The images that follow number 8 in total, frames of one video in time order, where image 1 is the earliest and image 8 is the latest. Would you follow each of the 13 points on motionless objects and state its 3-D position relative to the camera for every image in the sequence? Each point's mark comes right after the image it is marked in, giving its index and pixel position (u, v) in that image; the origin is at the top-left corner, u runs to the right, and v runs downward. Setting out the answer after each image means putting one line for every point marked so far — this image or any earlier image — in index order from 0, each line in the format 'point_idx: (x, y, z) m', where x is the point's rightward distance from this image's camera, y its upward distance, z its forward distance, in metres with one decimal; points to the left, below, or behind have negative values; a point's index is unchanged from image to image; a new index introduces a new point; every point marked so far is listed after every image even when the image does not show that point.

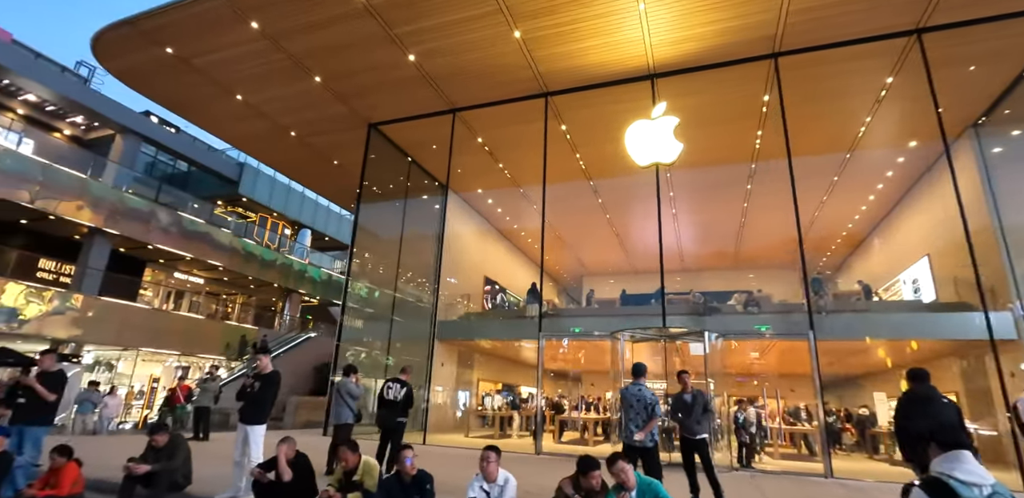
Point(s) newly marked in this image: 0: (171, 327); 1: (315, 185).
0: (-11.3, -2.7, +17.0) m
1: (-6.2, +2.1, +16.0) m
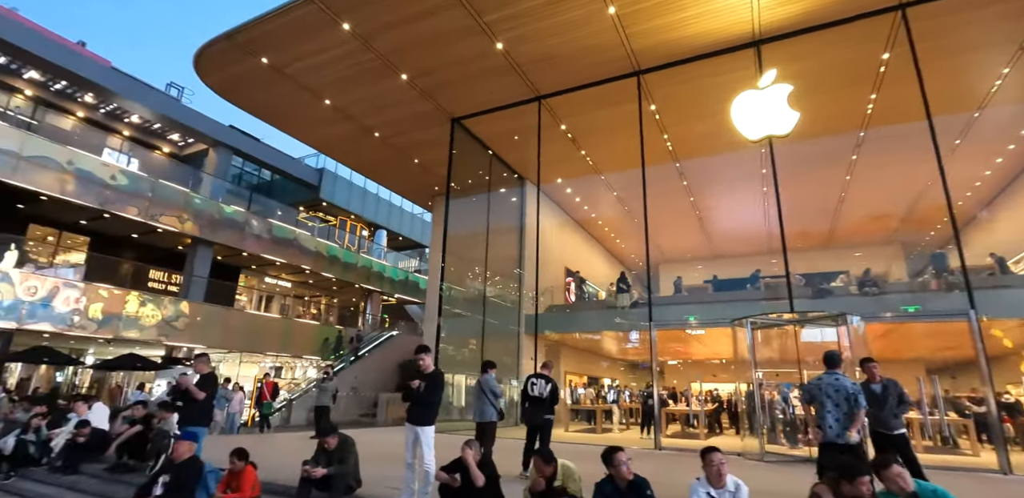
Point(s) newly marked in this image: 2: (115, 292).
0: (-8.5, -2.9, +17.7) m
1: (-3.7, +2.1, +16.1) m
2: (-10.9, -1.2, +13.8) m
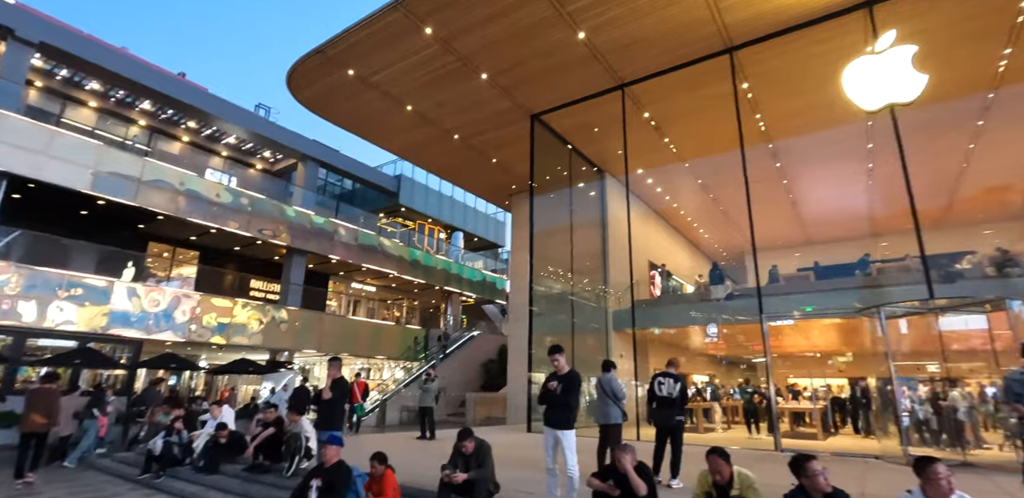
0: (-5.5, -3.1, +18.3) m
1: (-1.2, +2.1, +16.2) m
2: (-8.5, -1.5, +14.8) m
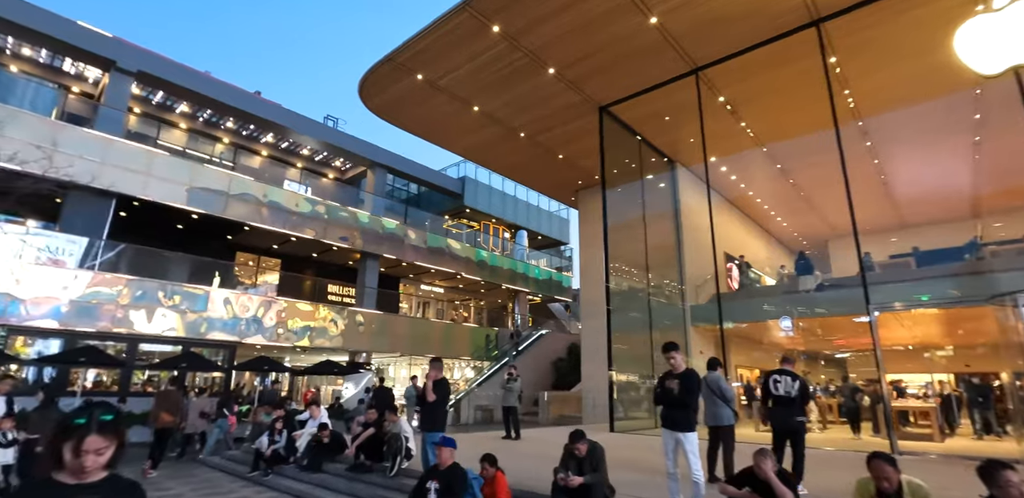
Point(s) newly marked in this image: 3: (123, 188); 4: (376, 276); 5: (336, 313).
0: (-2.9, -3.2, +18.7) m
1: (+0.9, +2.1, +16.1) m
2: (-6.4, -1.7, +15.5) m
3: (-9.6, +1.5, +12.3) m
4: (-4.9, -1.0, +17.8) m
5: (-5.7, -2.1, +16.1) m
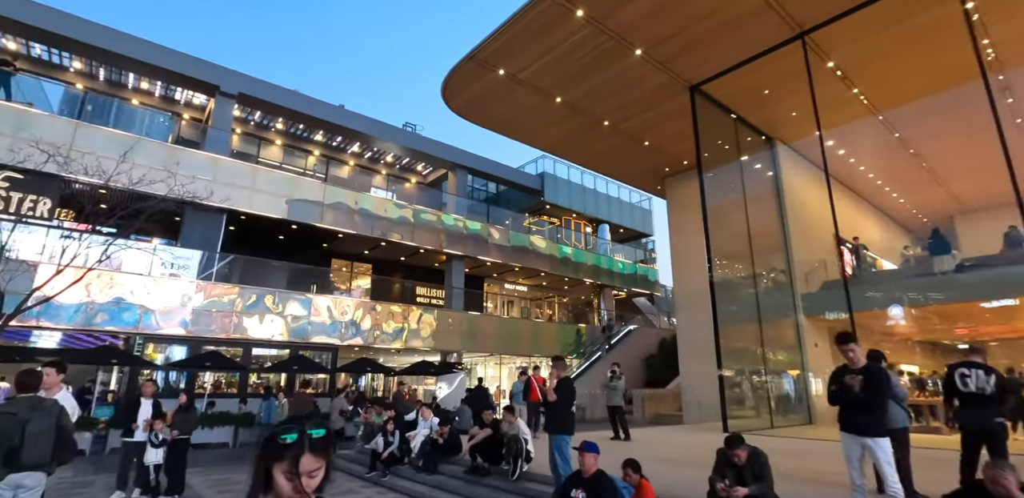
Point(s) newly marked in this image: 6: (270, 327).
0: (+0.3, -3.1, +18.6) m
1: (+3.5, +2.4, +15.4) m
2: (-3.6, -1.9, +15.9) m
3: (-7.4, +1.2, +13.2) m
4: (-1.8, -1.0, +18.0) m
5: (-2.8, -2.1, +16.4) m
6: (-6.6, -2.1, +13.5) m
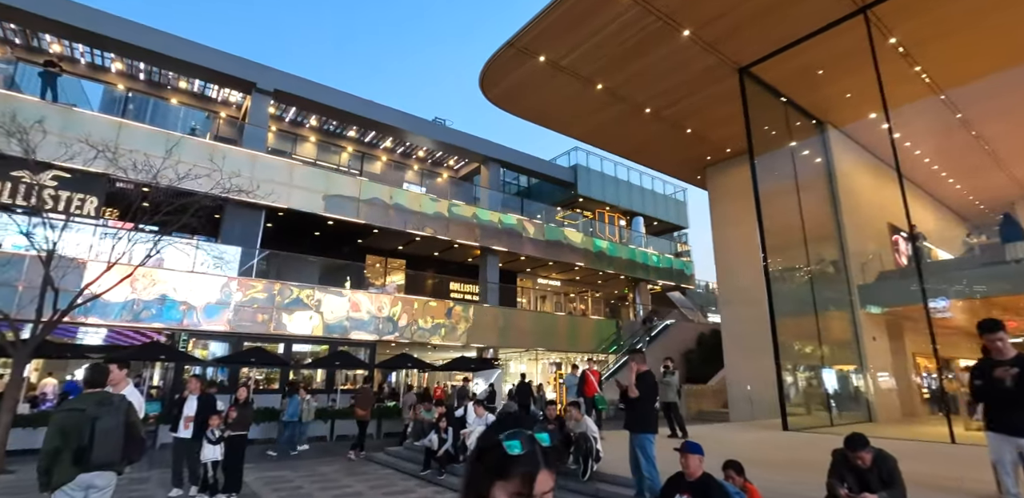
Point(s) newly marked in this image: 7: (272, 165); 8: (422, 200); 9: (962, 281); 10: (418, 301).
0: (+1.6, -2.9, +18.2) m
1: (+4.6, +2.6, +15.0) m
2: (-2.5, -1.7, +15.8) m
3: (-6.4, +1.3, +13.2) m
4: (-0.6, -0.8, +17.8) m
5: (-1.6, -2.0, +16.3) m
6: (-5.5, -2.0, +13.5) m
7: (-6.5, +2.3, +13.4) m
8: (-2.9, +1.5, +15.7) m
9: (+8.6, -0.6, +9.5) m
10: (-3.0, -1.6, +15.5) m
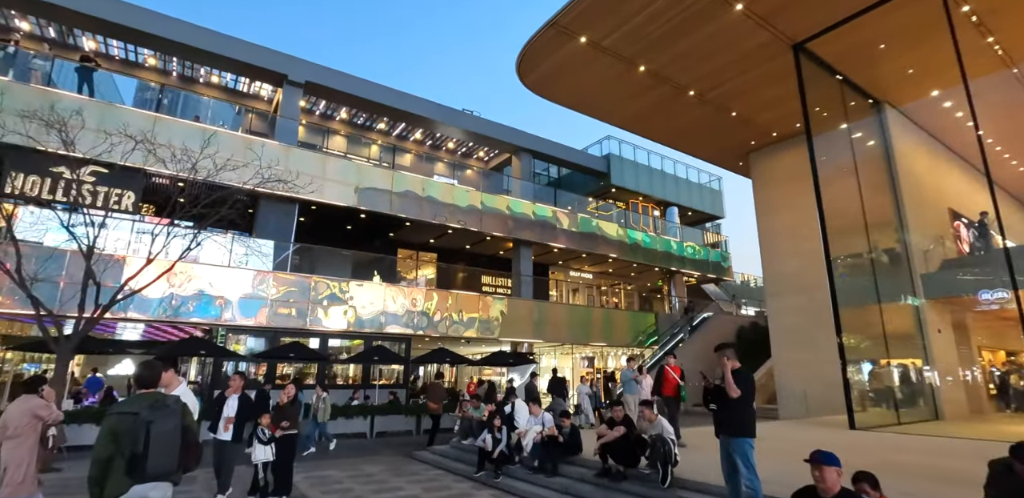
0: (+2.8, -2.6, +17.8) m
1: (+5.6, +2.9, +14.3) m
2: (-1.4, -1.5, +15.4) m
3: (-5.5, +1.5, +13.0) m
4: (+0.6, -0.6, +17.4) m
5: (-0.5, -1.7, +15.9) m
6: (-4.5, -1.8, +13.3) m
7: (-5.5, +2.4, +13.3) m
8: (-1.8, +1.7, +15.4) m
9: (+9.4, -0.3, +8.7) m
10: (-1.9, -1.4, +15.2) m
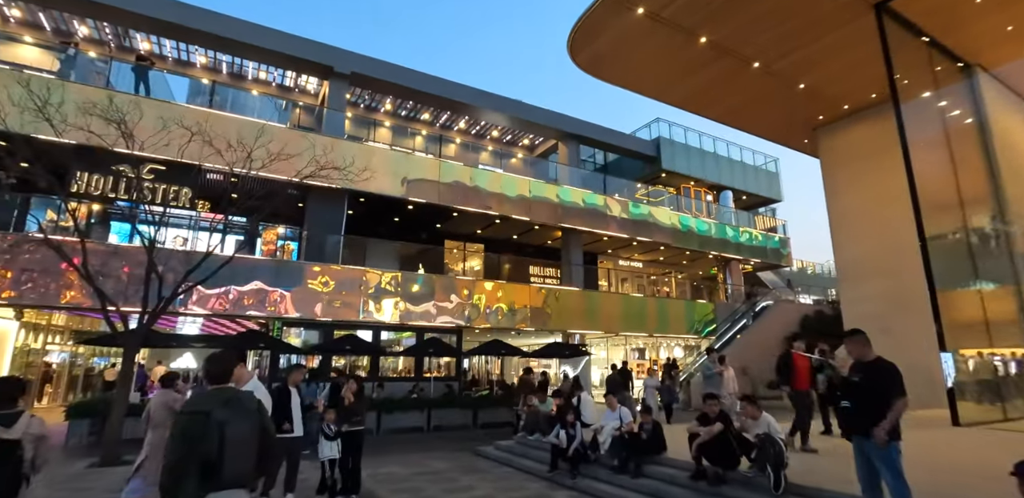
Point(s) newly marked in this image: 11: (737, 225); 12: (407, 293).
0: (+4.5, -2.2, +17.1) m
1: (+6.9, +3.3, +13.4) m
2: (+0.1, -1.2, +15.1) m
3: (-4.2, +1.7, +13.0) m
4: (+2.2, -0.2, +16.9) m
5: (+1.0, -1.4, +15.5) m
6: (-3.1, -1.6, +13.2) m
7: (-4.3, +2.6, +13.2) m
8: (-0.4, +2.0, +15.1) m
9: (+10.4, +0.1, +7.6) m
10: (-0.4, -1.1, +14.9) m
11: (+8.7, +0.9, +19.3) m
12: (-2.8, -1.2, +13.5) m
